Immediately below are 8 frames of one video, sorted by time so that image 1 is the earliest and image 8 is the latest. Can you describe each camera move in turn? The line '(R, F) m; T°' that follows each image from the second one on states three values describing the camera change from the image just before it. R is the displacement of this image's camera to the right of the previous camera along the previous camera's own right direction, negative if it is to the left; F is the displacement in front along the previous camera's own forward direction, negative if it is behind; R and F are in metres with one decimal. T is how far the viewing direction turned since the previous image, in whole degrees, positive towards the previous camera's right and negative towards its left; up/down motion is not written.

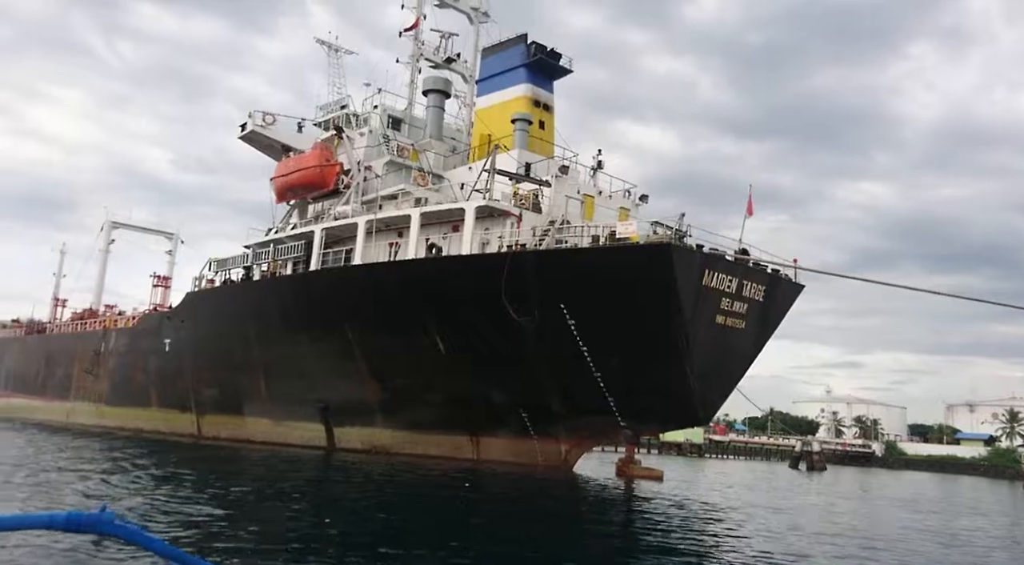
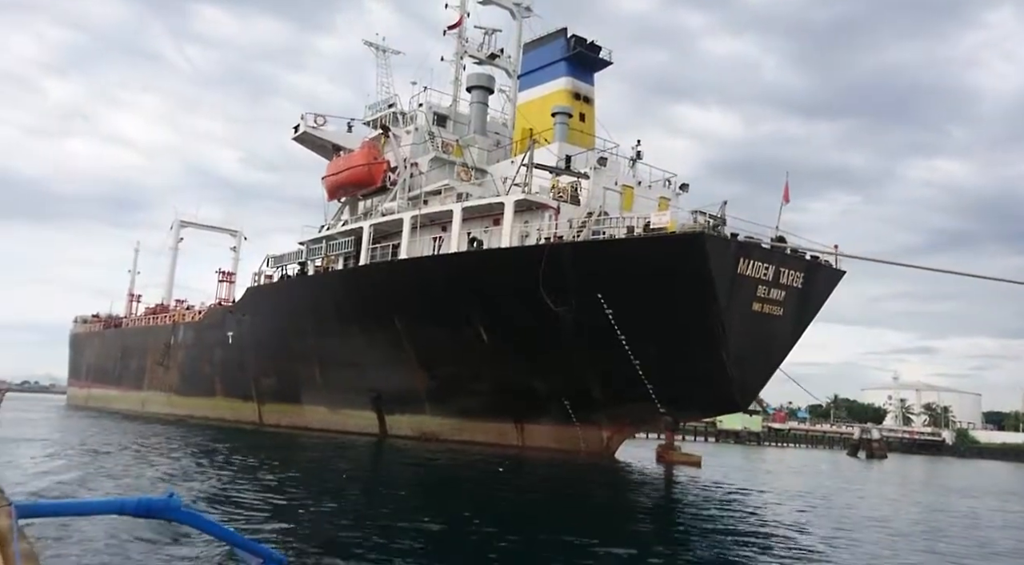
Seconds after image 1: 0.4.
(+0.4, -0.5) m; -4°
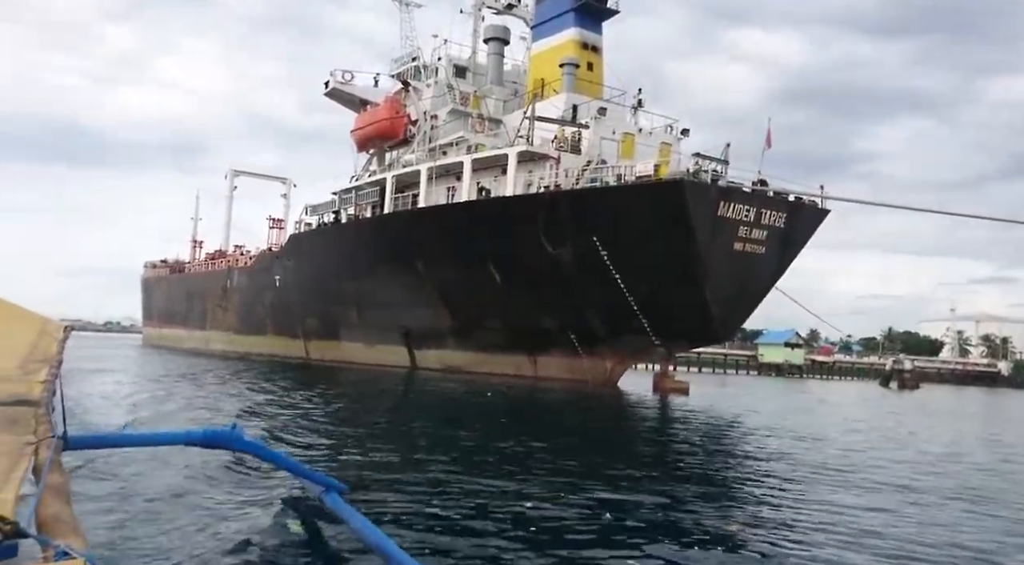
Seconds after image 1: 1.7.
(+1.2, -1.5) m; -4°
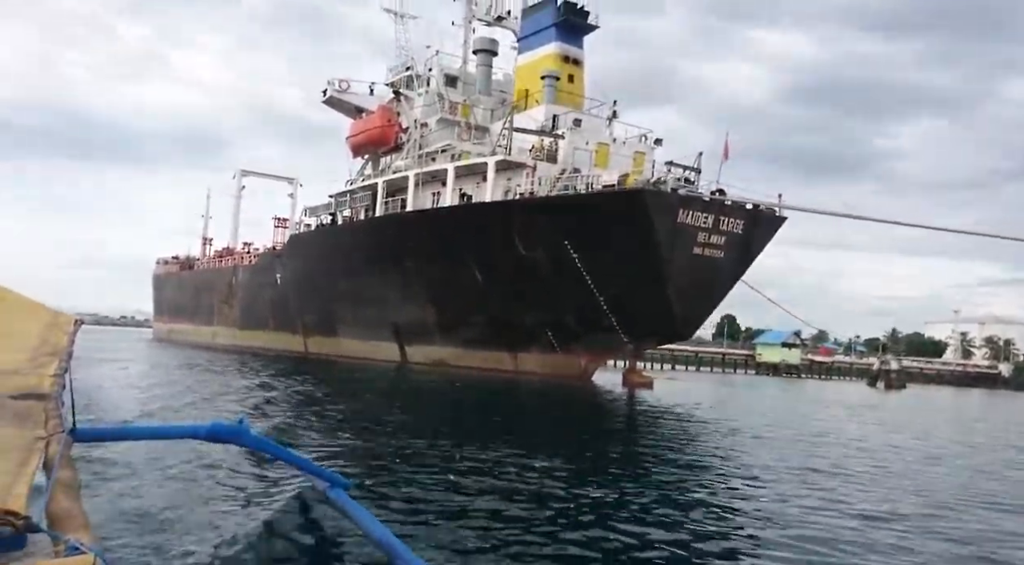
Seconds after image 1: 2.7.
(+0.8, -1.3) m; -1°
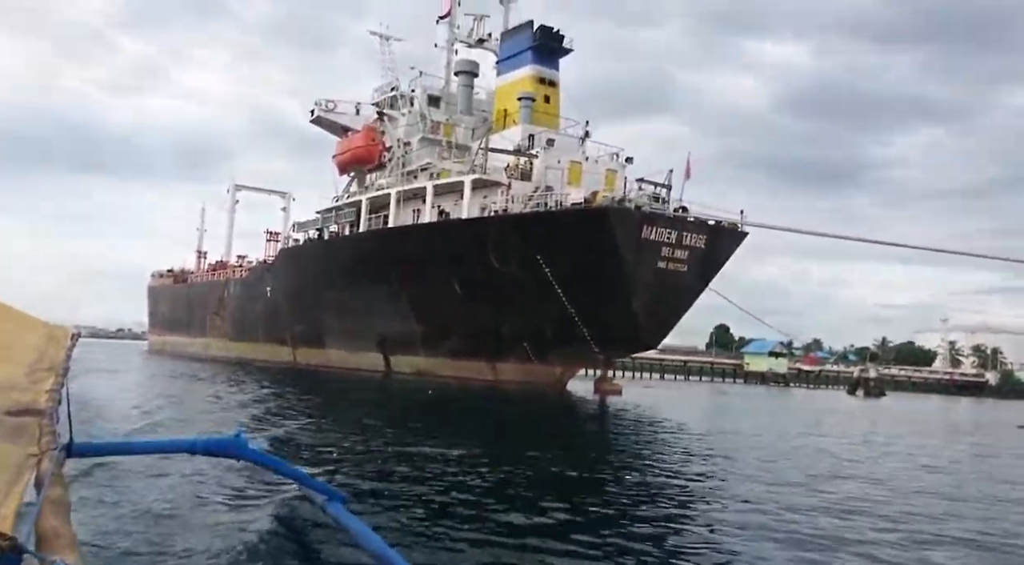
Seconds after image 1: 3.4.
(+0.5, -0.9) m; 0°
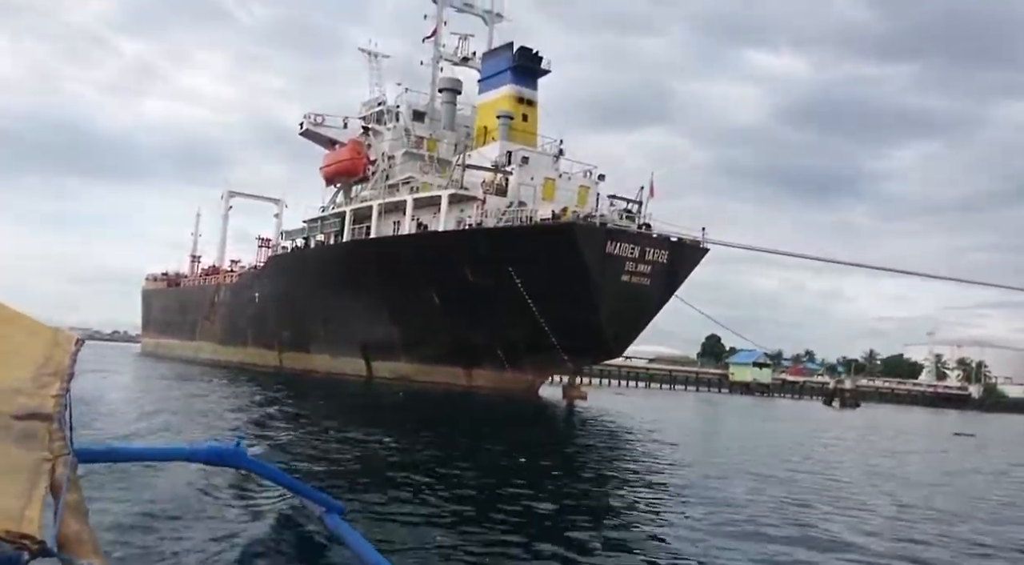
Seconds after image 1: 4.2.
(+0.6, -1.1) m; 0°
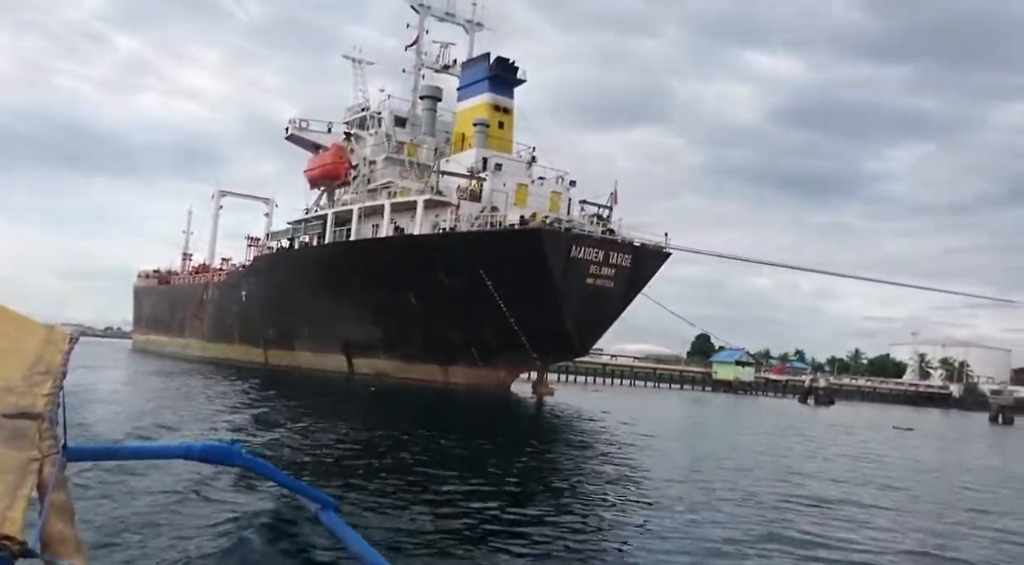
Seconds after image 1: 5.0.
(+0.6, -1.1) m; 0°
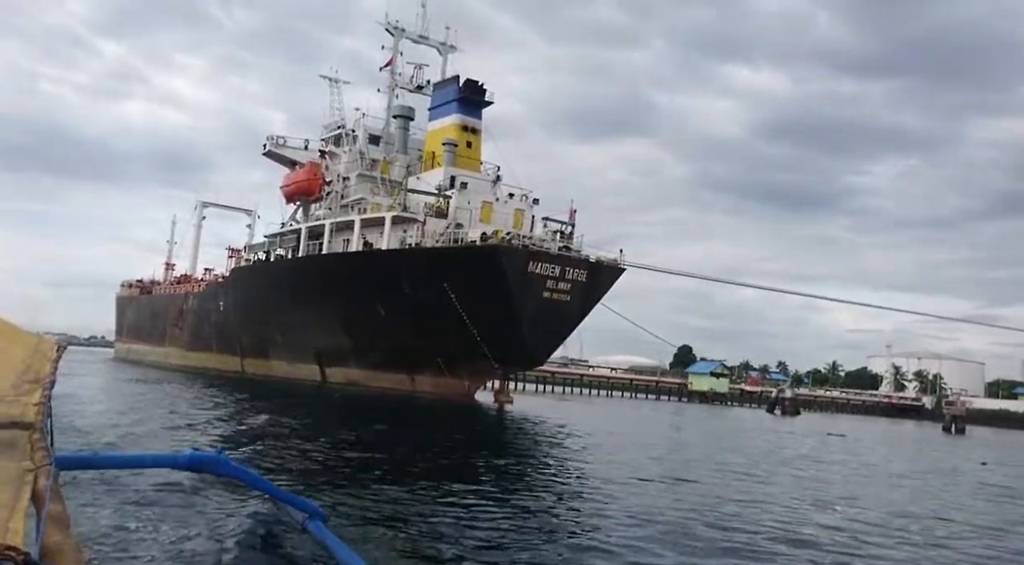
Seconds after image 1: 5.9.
(+0.7, -1.1) m; +1°
